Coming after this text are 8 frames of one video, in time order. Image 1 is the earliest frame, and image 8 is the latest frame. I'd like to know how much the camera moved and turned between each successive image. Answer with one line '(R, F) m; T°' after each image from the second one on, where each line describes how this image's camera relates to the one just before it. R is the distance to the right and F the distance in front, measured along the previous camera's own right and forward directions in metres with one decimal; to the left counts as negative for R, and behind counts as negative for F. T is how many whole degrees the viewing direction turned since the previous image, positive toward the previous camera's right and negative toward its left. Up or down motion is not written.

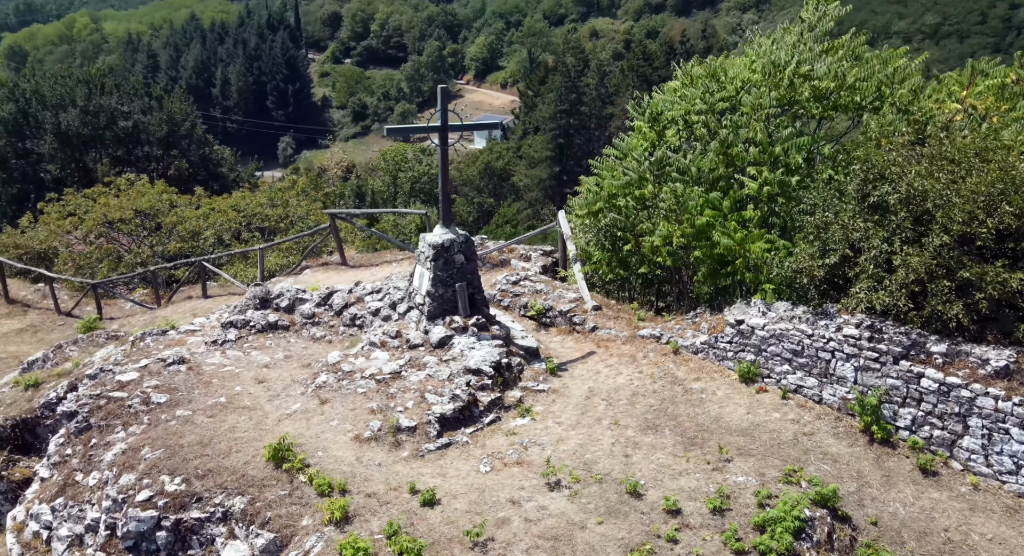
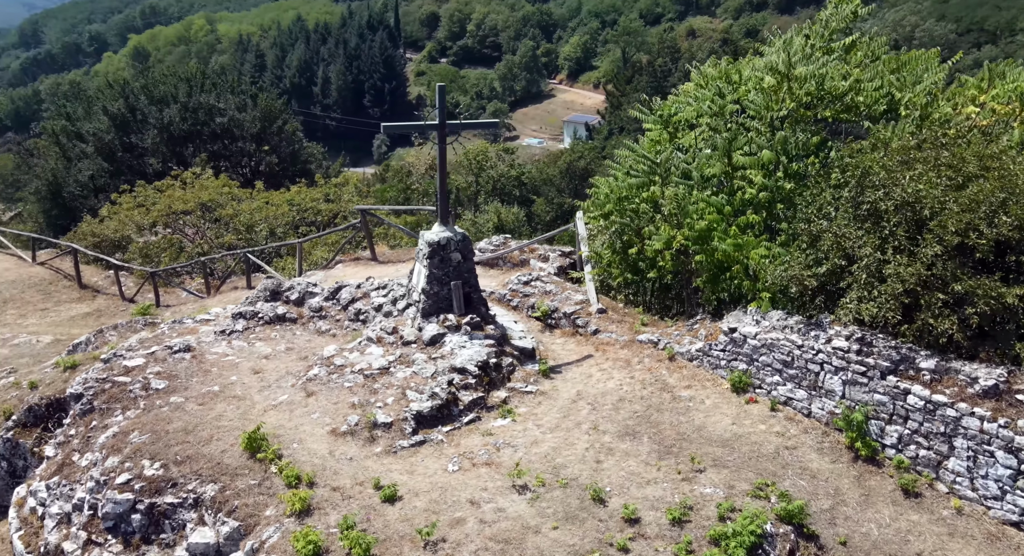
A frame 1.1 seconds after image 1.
(+0.9, +0.1) m; -4°
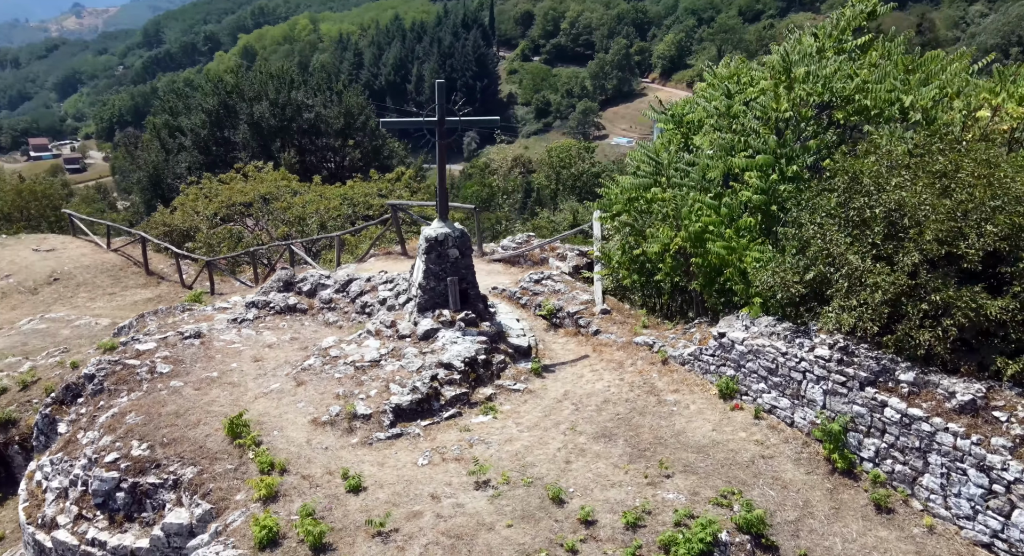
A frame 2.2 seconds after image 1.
(+0.8, 0.0) m; -4°
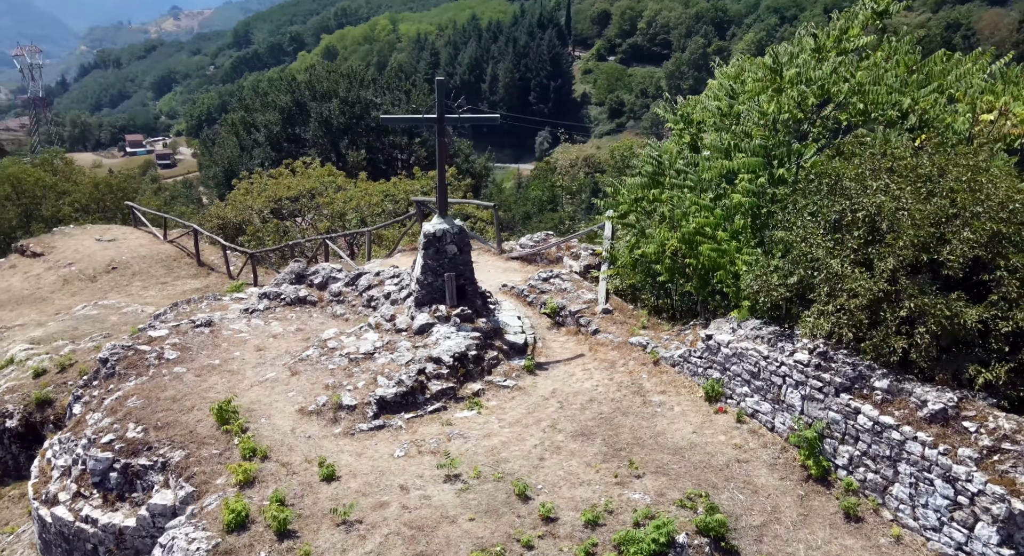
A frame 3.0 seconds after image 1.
(+0.7, 0.0) m; -3°
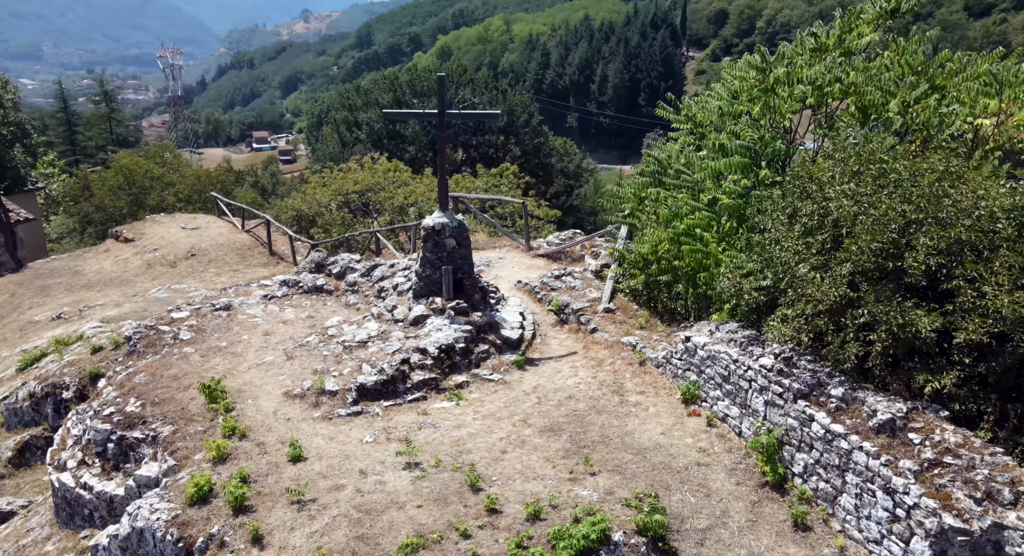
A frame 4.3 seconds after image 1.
(+1.1, -0.1) m; -5°
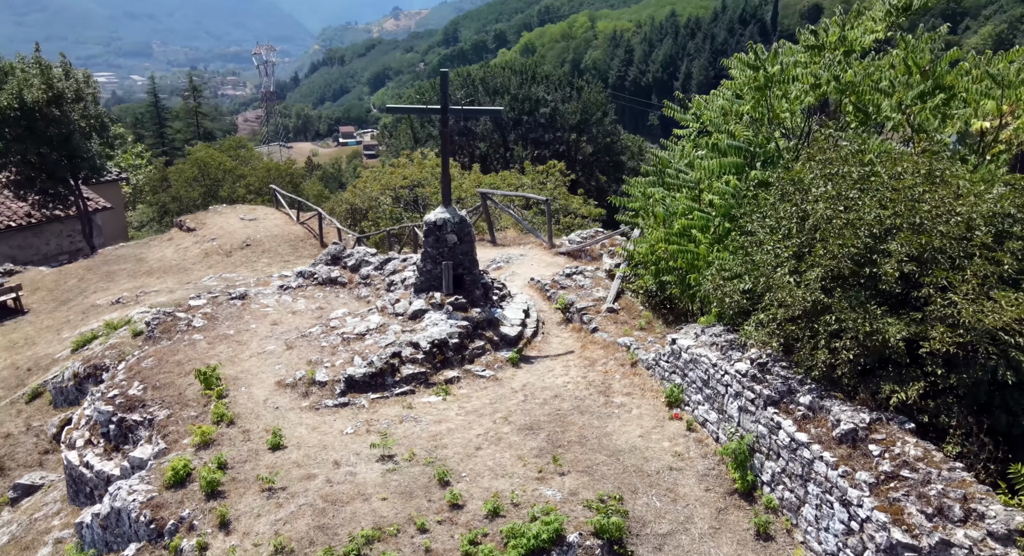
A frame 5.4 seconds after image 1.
(+0.8, 0.0) m; -4°
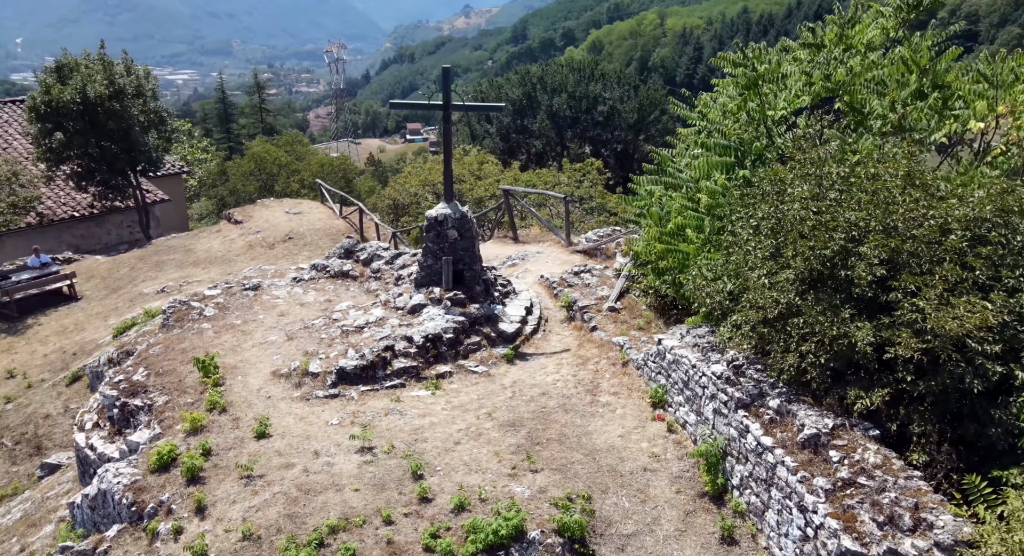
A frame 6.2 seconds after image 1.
(+0.7, 0.0) m; -3°
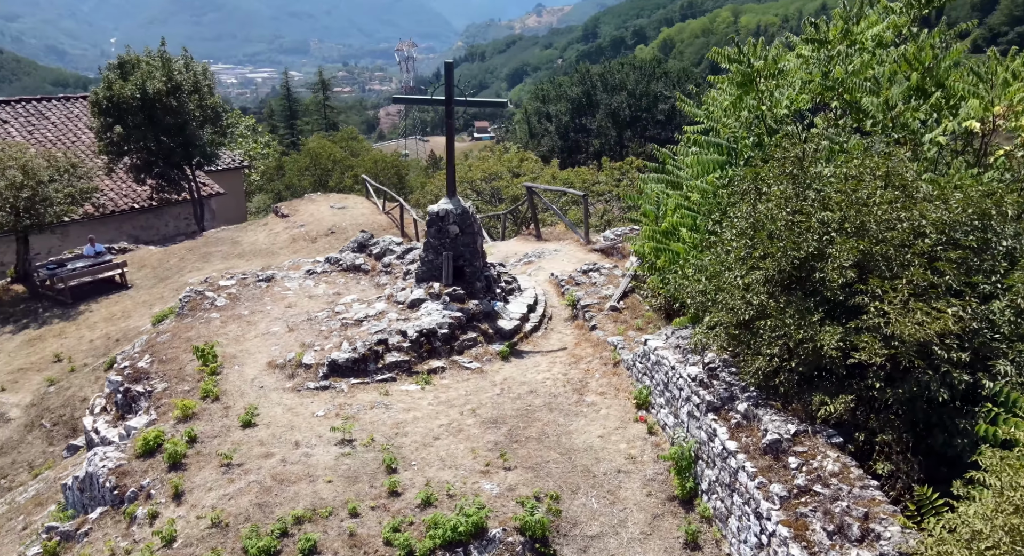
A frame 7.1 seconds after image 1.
(+0.7, 0.0) m; -3°
